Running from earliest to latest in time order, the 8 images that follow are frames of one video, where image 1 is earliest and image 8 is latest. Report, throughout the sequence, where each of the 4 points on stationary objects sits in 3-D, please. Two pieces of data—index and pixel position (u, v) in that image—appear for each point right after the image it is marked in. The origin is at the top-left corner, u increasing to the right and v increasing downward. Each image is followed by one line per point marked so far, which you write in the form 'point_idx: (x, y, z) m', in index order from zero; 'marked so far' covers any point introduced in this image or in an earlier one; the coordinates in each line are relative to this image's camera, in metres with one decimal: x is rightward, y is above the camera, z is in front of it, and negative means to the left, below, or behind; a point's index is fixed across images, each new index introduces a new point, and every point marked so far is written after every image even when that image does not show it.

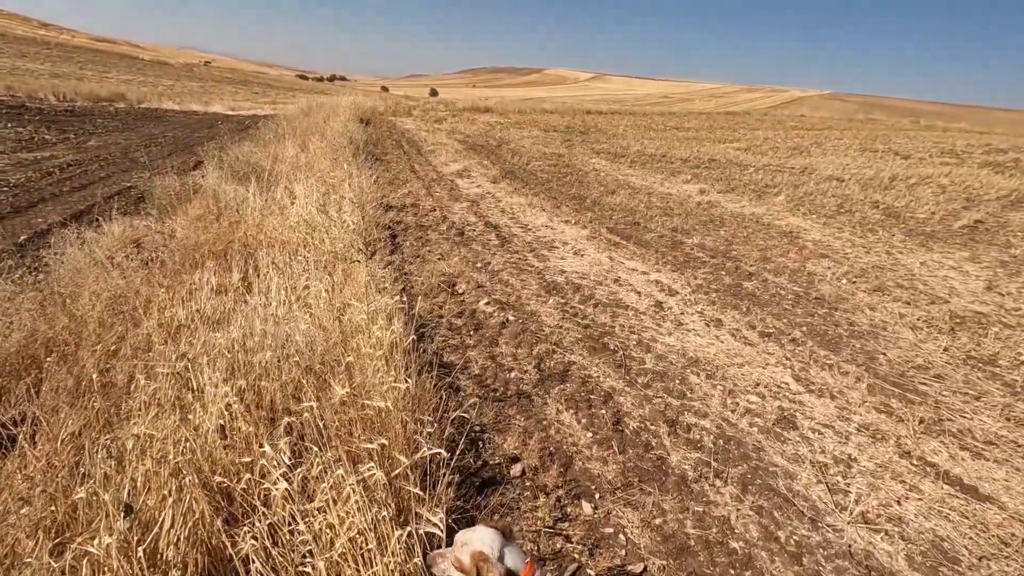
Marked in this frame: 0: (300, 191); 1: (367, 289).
0: (-3.5, +1.7, +6.9) m
1: (-1.4, +0.1, +3.9) m
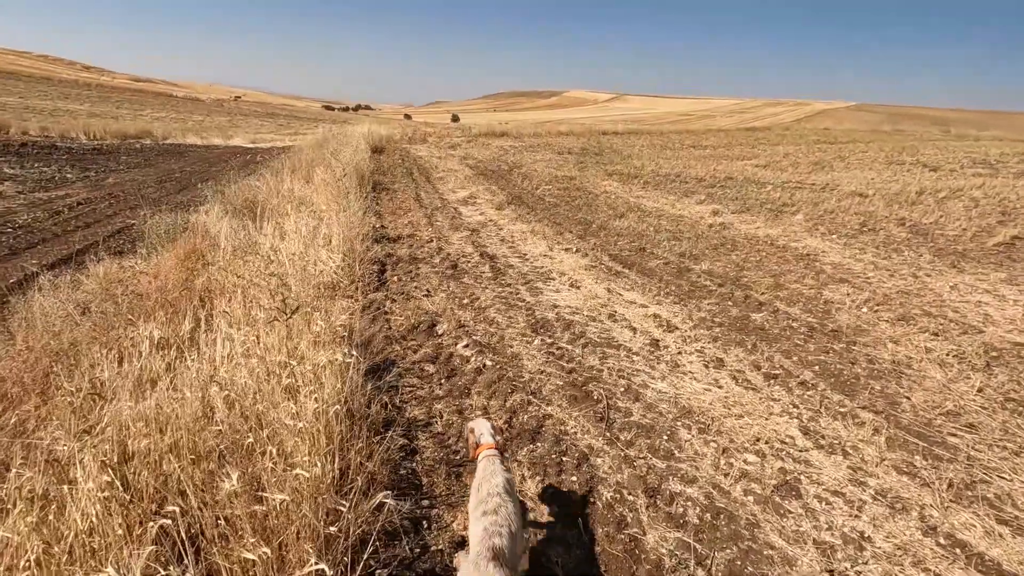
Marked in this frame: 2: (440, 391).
0: (-3.7, +1.1, +6.8) m
1: (-1.7, -0.4, +3.6) m
2: (-0.6, -0.8, +3.6) m
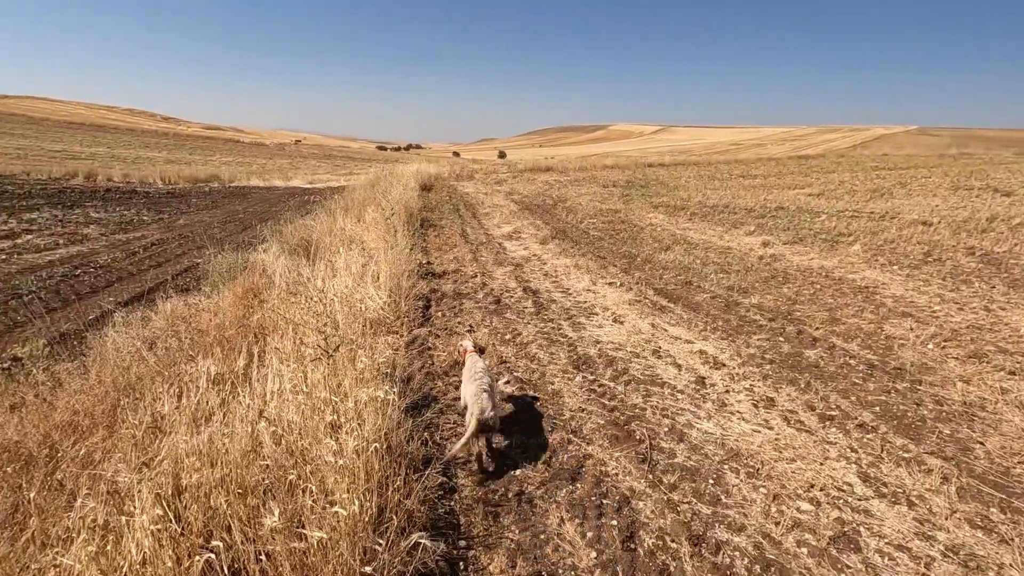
0: (-3.1, +0.5, +7.2) m
1: (-1.4, -0.7, +3.7) m
2: (-0.3, -1.2, +3.6) m
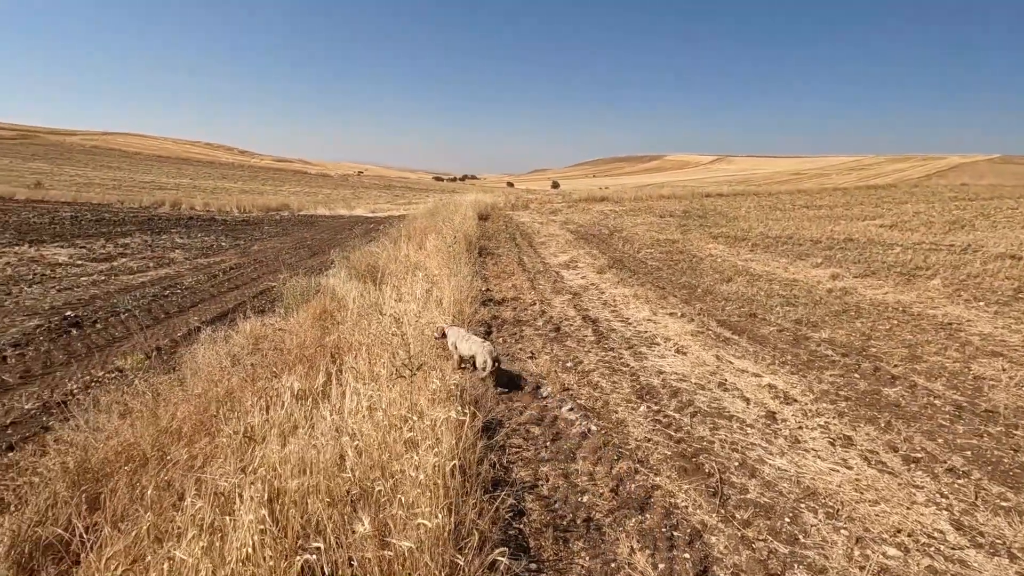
0: (-2.2, +0.1, +7.6) m
1: (-0.8, -0.9, +3.9) m
2: (+0.3, -1.4, +3.7) m
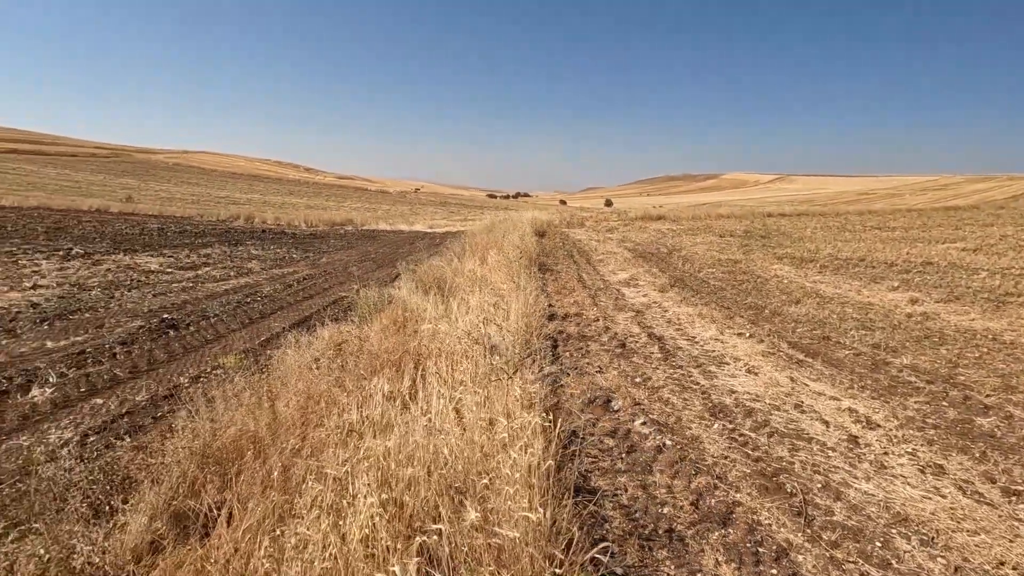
0: (-1.1, -0.1, +8.1) m
1: (-0.1, -1.0, +4.2) m
2: (+0.9, -1.5, +3.8) m
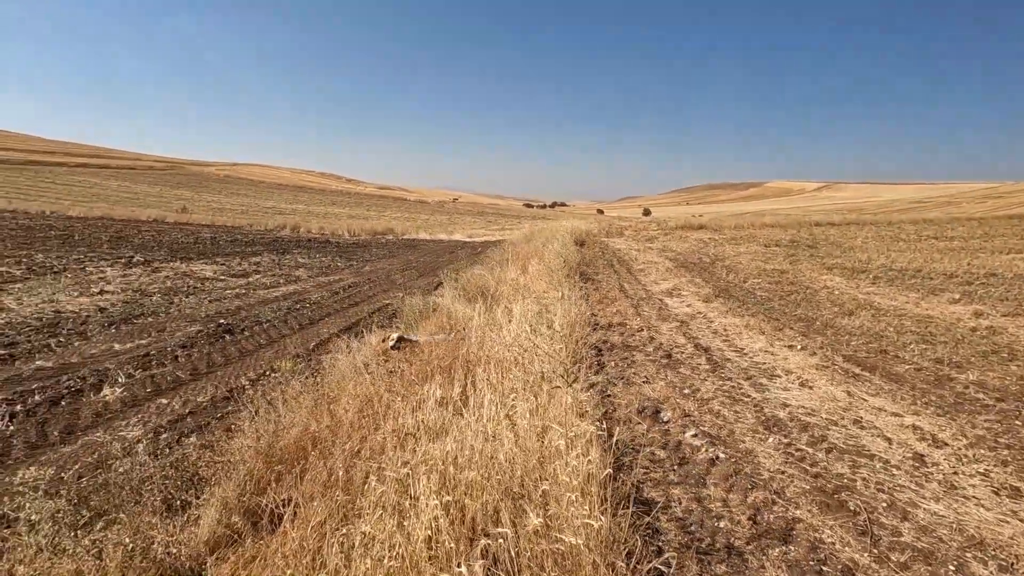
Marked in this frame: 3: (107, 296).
0: (-0.3, -0.2, +8.2) m
1: (+0.4, -1.1, +4.3) m
2: (+1.4, -1.6, +3.8) m
3: (-8.8, -0.2, +9.6) m
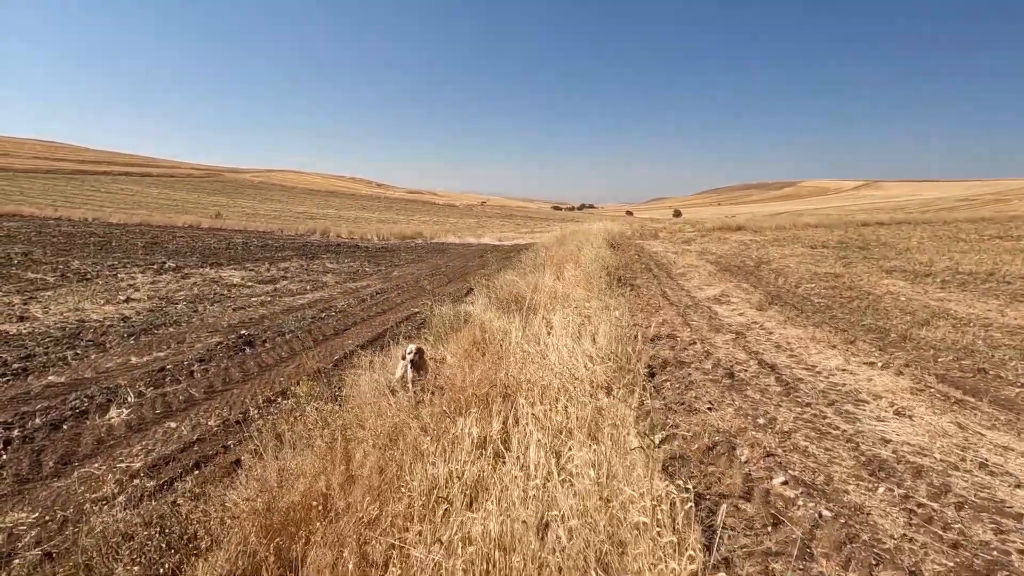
0: (+0.3, -0.4, +7.7) m
1: (+0.7, -1.2, +3.8) m
2: (+1.7, -1.7, +3.2) m
3: (-8.2, -0.3, +9.5) m
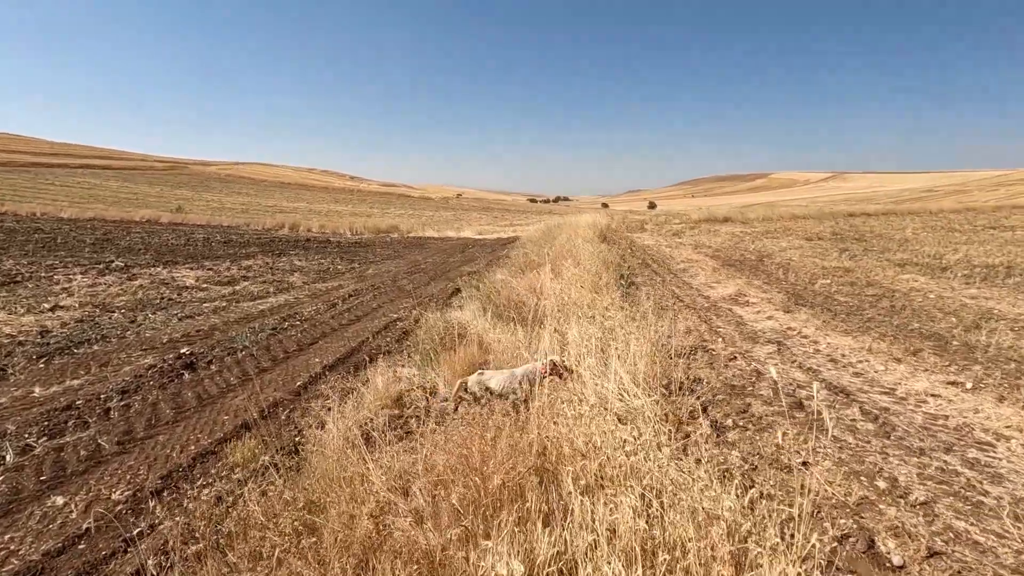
0: (+0.3, -0.4, +6.6) m
1: (+0.9, -1.3, +2.7) m
2: (+2.0, -1.8, +2.2) m
3: (-8.2, -0.5, +8.0) m
